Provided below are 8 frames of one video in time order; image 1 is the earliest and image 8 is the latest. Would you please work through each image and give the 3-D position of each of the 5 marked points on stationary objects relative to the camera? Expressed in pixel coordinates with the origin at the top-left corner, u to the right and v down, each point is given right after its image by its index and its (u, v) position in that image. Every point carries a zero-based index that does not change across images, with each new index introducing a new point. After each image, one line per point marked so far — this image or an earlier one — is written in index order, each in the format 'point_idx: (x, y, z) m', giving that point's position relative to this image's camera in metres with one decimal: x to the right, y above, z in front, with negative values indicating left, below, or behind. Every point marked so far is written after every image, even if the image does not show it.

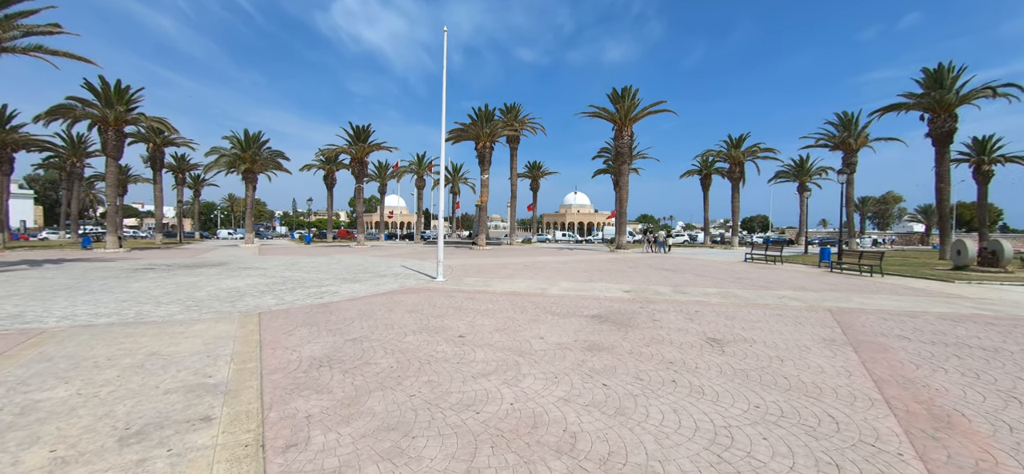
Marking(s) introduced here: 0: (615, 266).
0: (+4.7, -1.4, +18.2) m
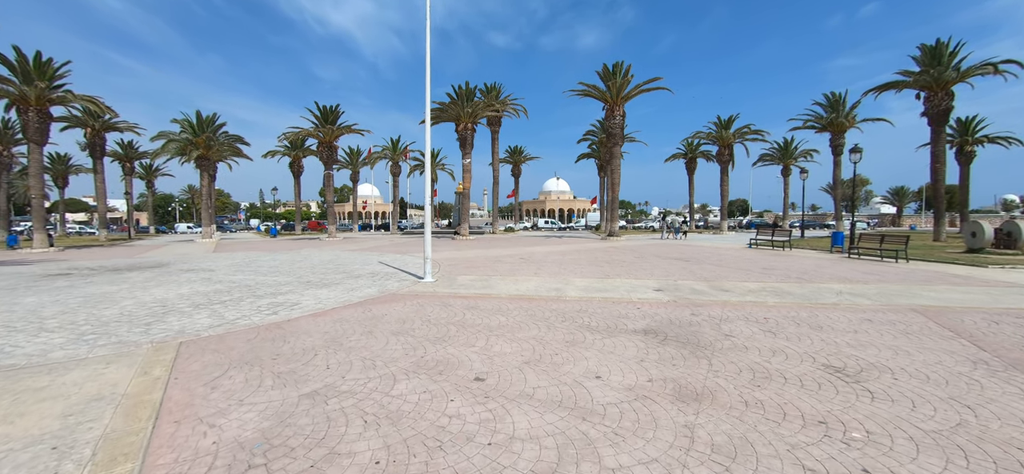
0: (+4.5, -0.9, +16.4) m
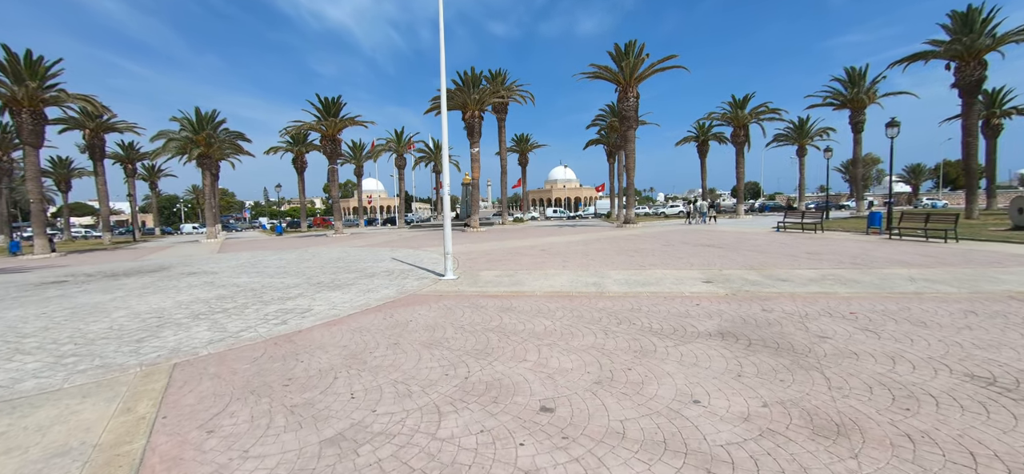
0: (+5.2, -0.4, +15.5) m
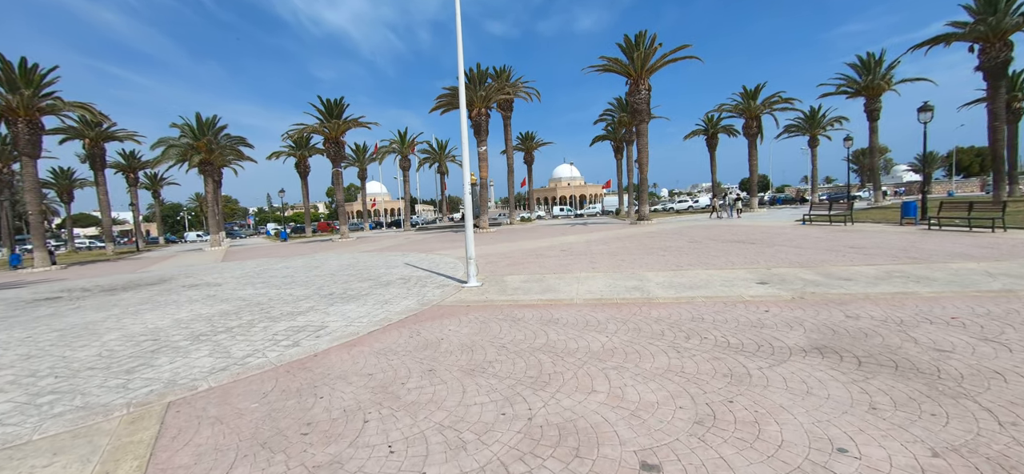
0: (+5.9, -0.3, +14.7) m
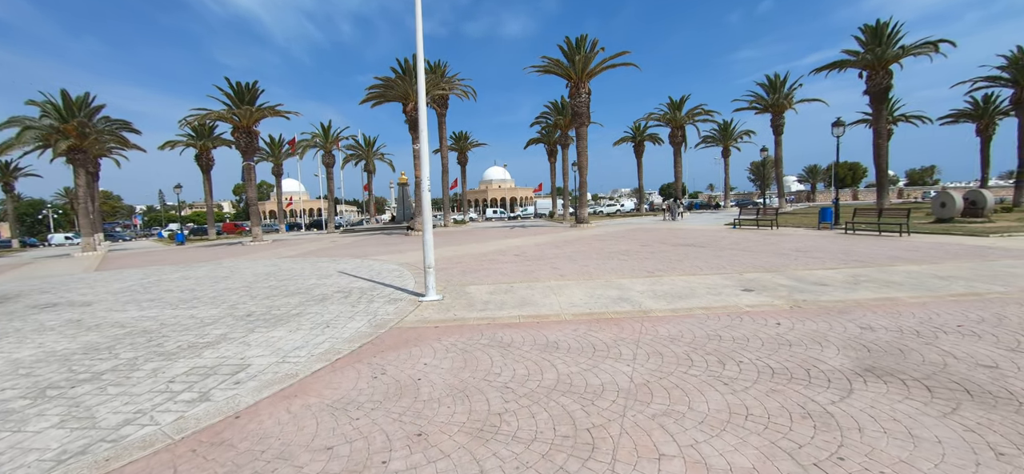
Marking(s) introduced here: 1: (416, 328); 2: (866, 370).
0: (+4.1, -0.4, +14.5) m
1: (-1.5, -1.3, +5.9) m
2: (+3.3, -1.2, +3.7) m
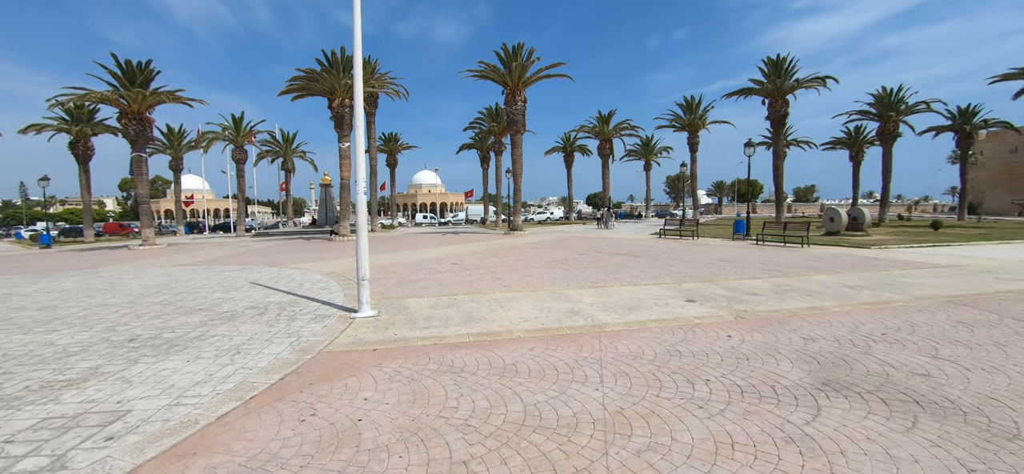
0: (+1.9, -0.7, +14.5) m
1: (-2.1, -1.5, +5.2) m
2: (+3.0, -1.4, +3.8) m
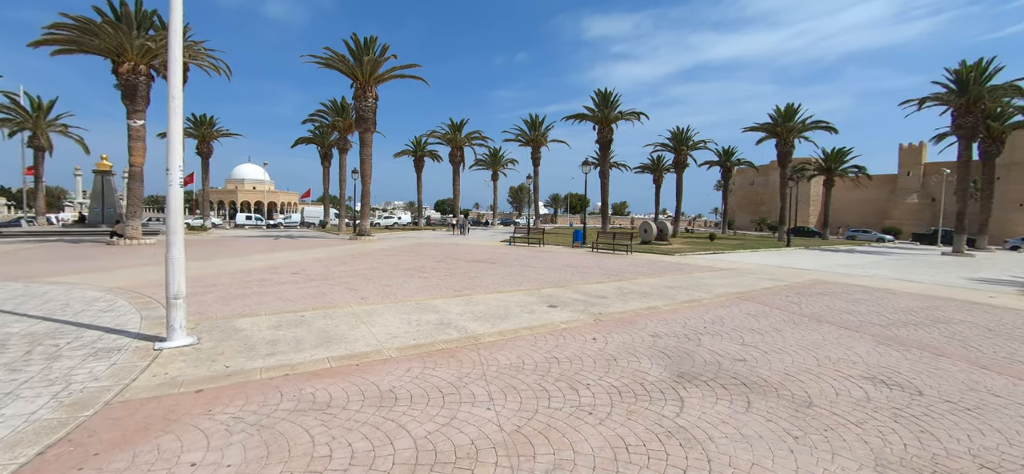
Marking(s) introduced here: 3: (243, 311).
0: (-2.9, -1.0, +14.1) m
1: (-3.4, -1.5, +3.8) m
2: (+1.8, -1.5, +4.3) m
3: (-5.0, -1.3, +7.3) m
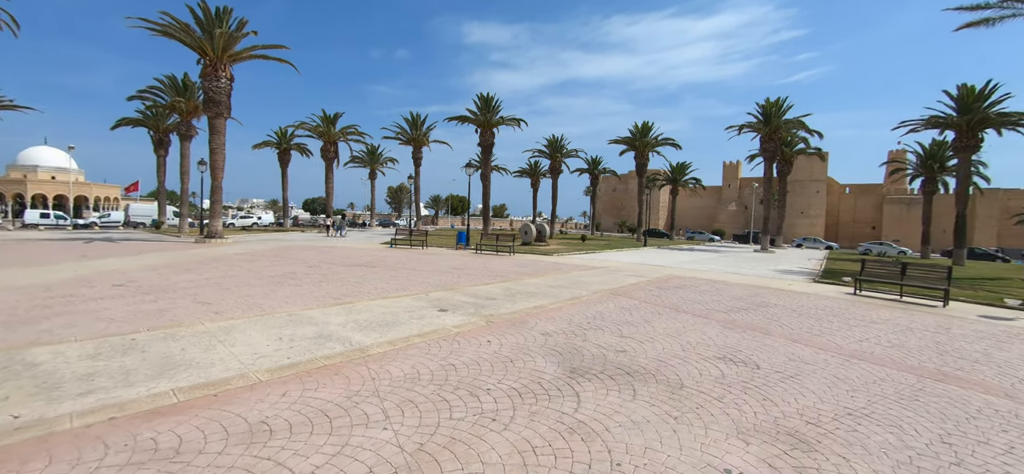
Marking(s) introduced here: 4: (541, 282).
0: (-6.6, -1.1, +12.6) m
1: (-4.2, -1.6, +2.6) m
2: (+0.7, -1.6, +4.6) m
3: (-6.6, -1.4, +5.5) m
4: (+1.1, -1.3, +11.1) m
